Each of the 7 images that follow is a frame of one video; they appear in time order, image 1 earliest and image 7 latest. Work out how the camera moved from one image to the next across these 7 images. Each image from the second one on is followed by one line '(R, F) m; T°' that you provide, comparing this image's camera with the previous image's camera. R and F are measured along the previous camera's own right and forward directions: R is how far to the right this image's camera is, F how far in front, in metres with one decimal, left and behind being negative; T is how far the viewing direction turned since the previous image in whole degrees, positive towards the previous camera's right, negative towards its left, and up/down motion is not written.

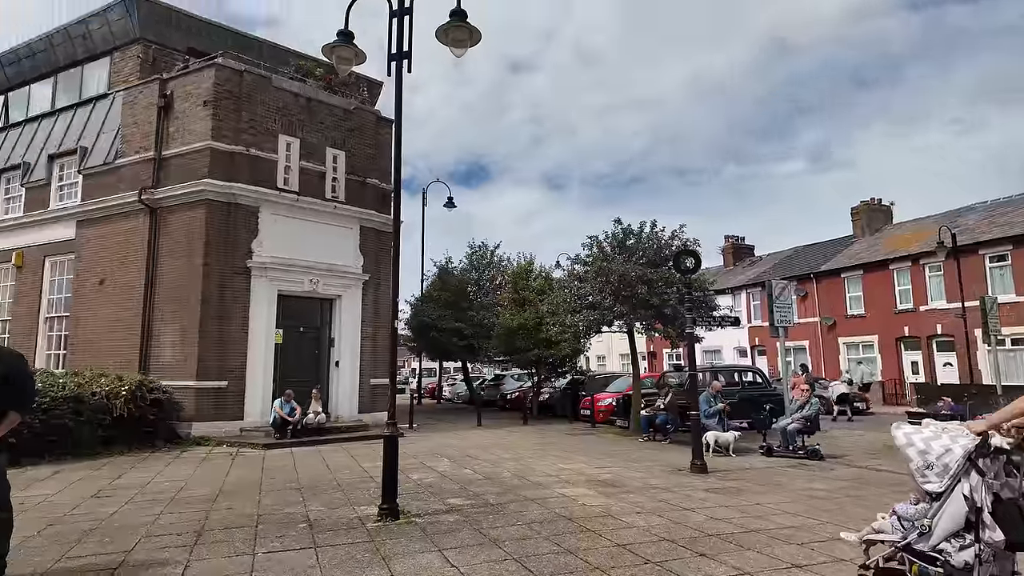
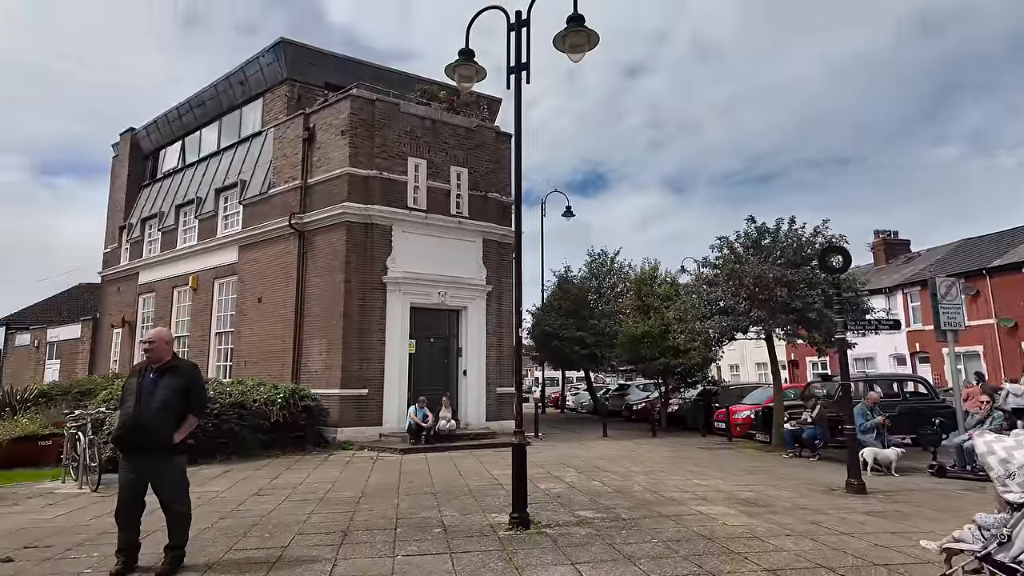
(0.0, +0.1) m; -12°
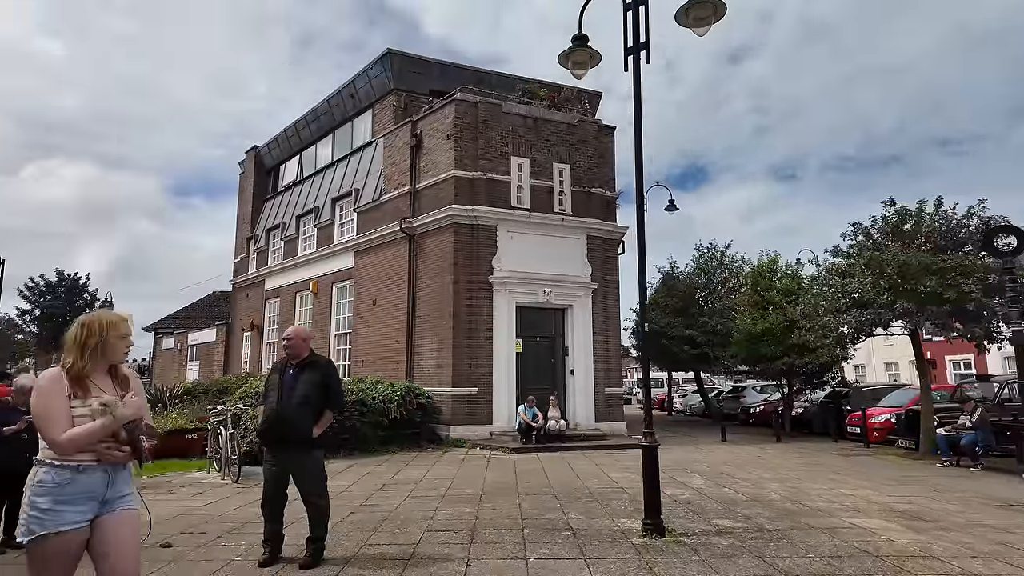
(-0.3, +0.2) m; -9°
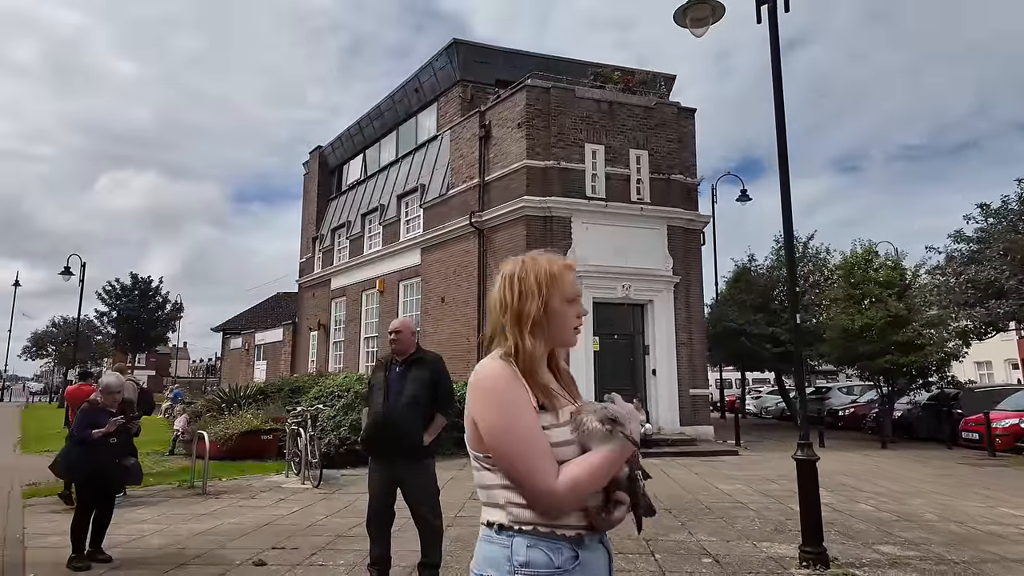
(-0.7, +0.7) m; -5°
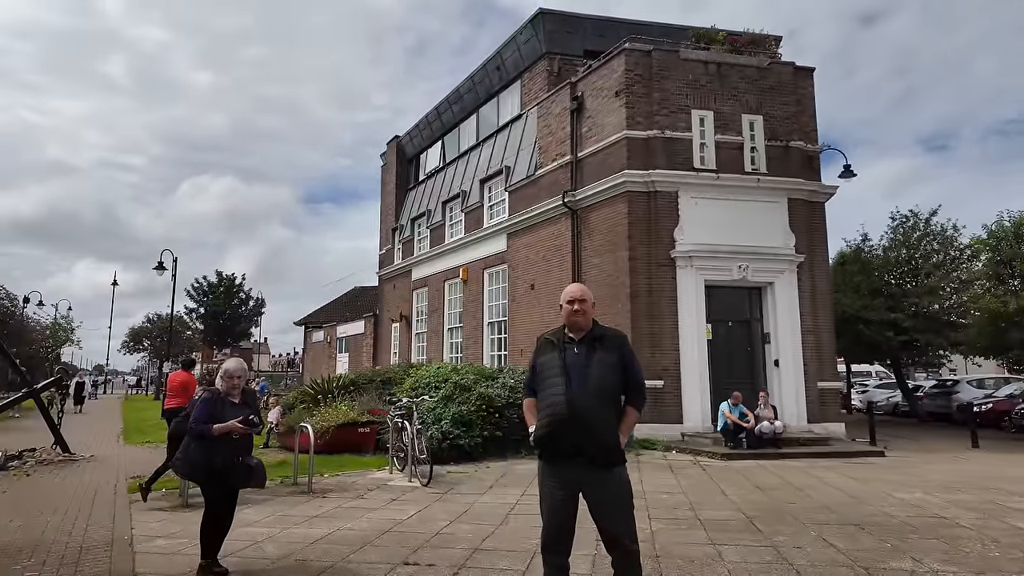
(-0.9, +1.0) m; -6°
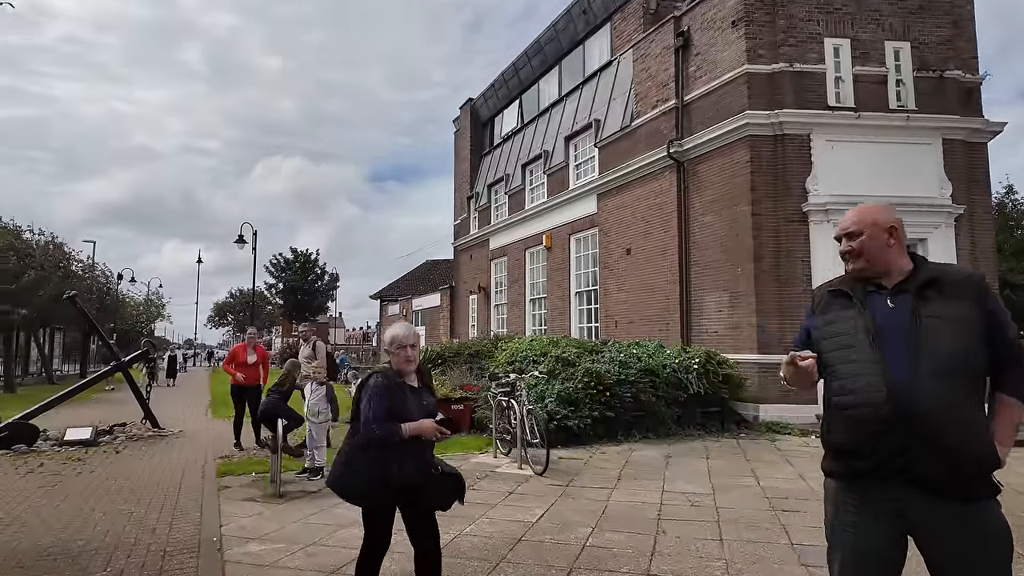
(-0.8, +1.2) m; -6°
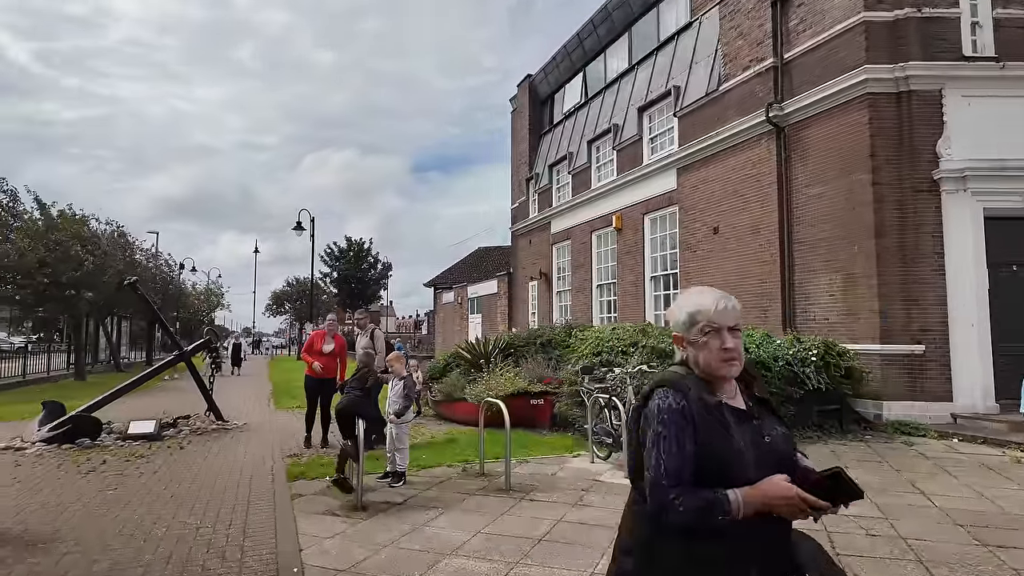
(-0.6, +1.0) m; -4°
